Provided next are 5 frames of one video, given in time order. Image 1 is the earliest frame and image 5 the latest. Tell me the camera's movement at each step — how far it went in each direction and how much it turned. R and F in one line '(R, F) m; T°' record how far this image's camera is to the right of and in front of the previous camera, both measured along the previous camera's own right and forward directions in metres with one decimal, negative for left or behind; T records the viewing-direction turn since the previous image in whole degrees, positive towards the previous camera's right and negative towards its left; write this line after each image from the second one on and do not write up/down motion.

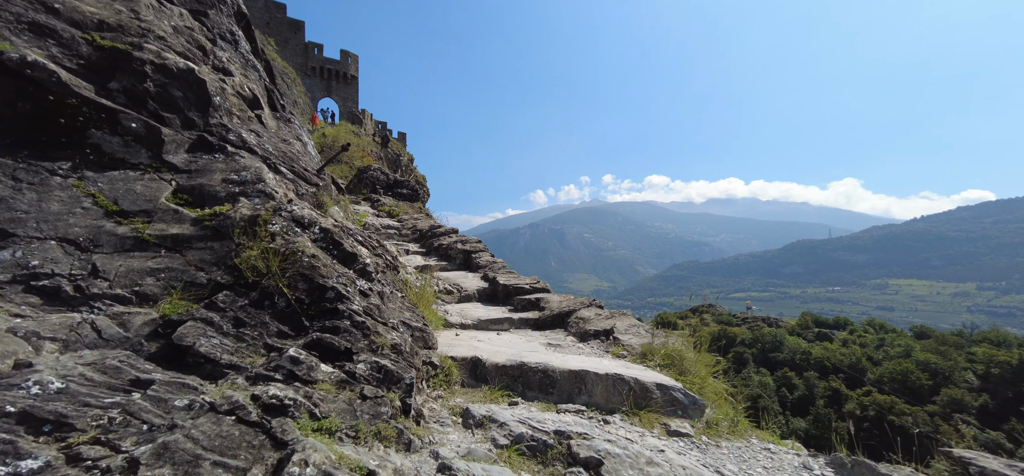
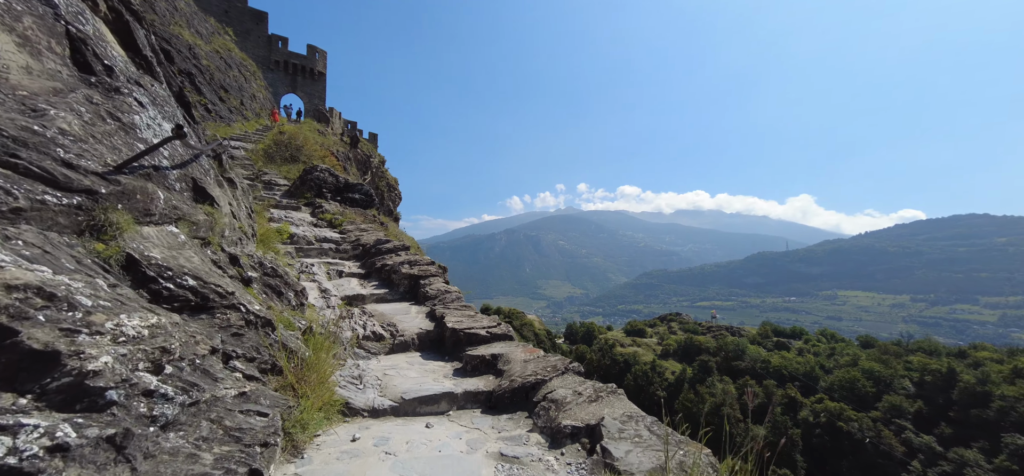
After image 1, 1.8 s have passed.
(+0.2, +1.4) m; +4°
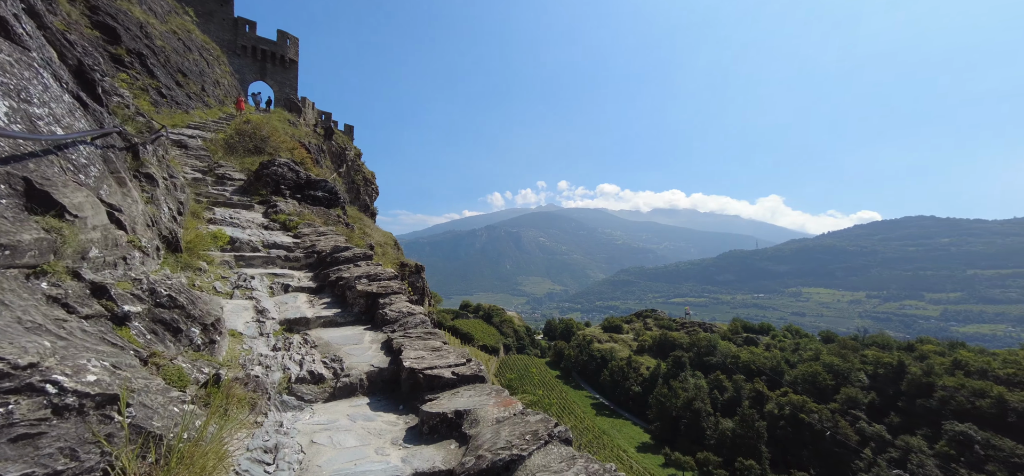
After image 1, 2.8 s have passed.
(+0.1, +0.8) m; +3°
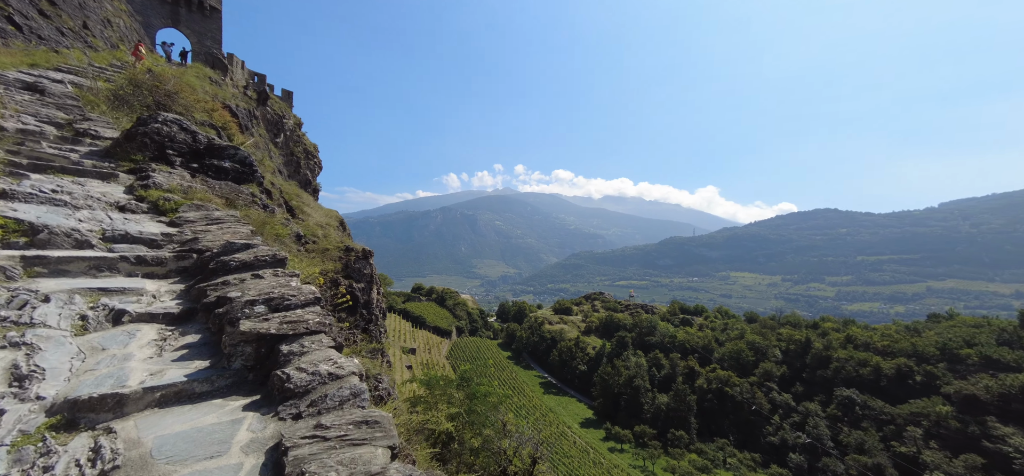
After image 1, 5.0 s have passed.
(-0.3, +2.1) m; +7°
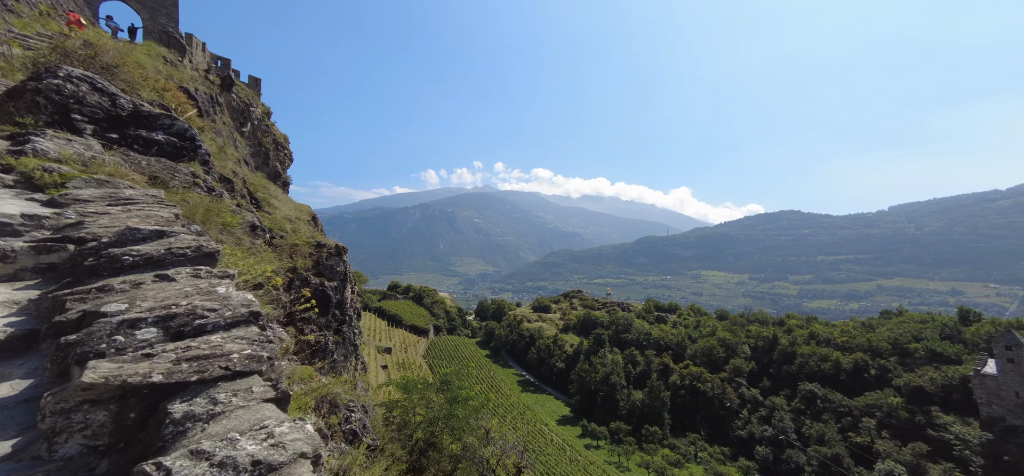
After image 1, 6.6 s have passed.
(-0.4, +1.4) m; +3°
